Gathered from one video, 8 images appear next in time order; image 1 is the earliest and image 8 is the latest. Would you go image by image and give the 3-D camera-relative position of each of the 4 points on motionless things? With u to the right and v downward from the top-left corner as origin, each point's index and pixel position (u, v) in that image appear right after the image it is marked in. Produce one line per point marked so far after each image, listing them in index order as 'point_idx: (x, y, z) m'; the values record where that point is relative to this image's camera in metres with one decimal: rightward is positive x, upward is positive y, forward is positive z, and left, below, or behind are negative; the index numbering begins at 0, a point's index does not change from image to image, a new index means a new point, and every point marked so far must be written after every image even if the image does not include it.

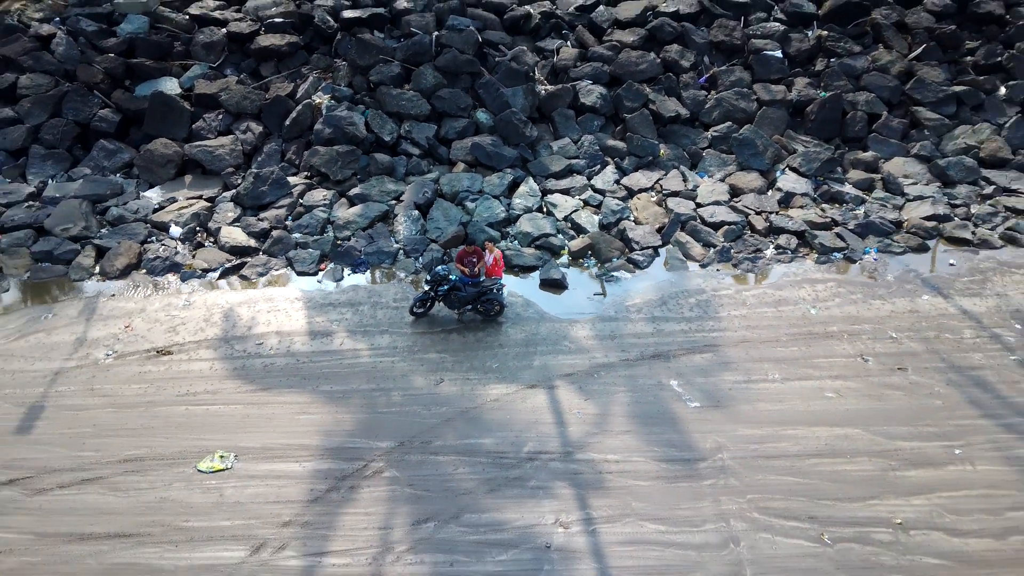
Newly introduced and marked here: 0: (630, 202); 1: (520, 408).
0: (+0.5, +0.3, +5.4) m
1: (0.0, -0.3, +3.9) m
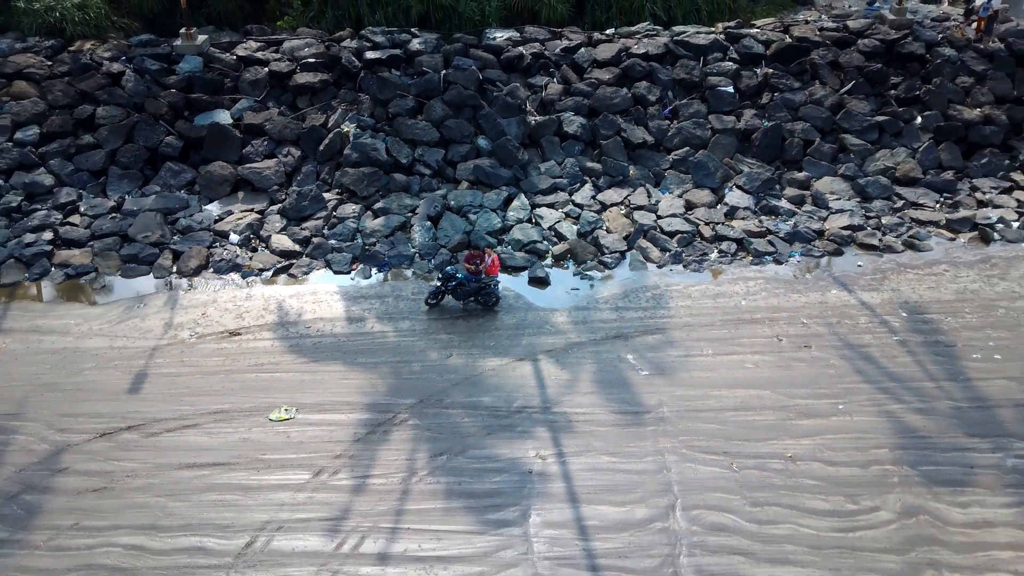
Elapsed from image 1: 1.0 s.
0: (+0.4, +0.4, +6.6) m
1: (0.0, -0.3, +5.1) m
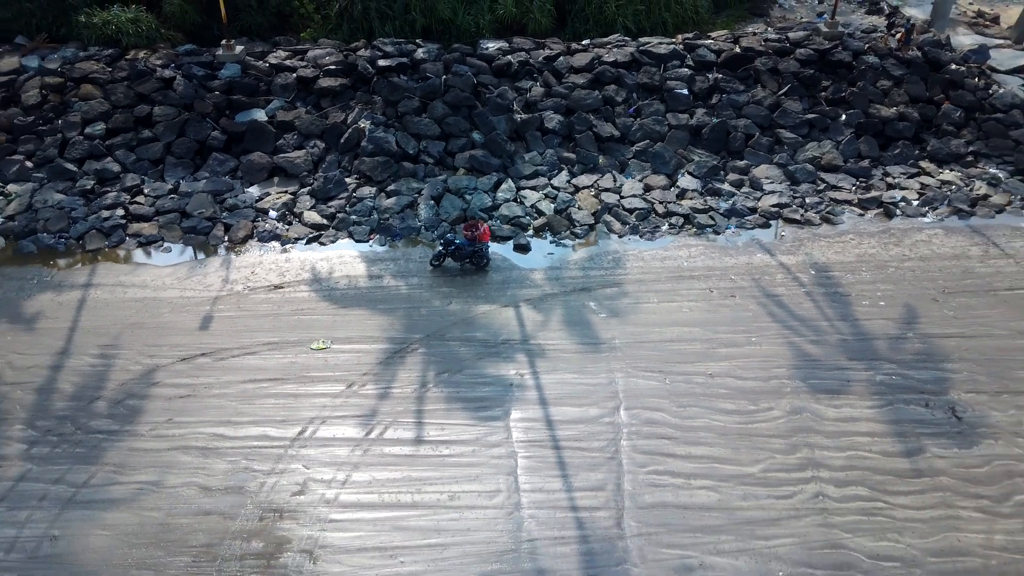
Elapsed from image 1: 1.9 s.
0: (+0.4, +0.6, +8.0) m
1: (-0.1, -0.1, +6.5) m
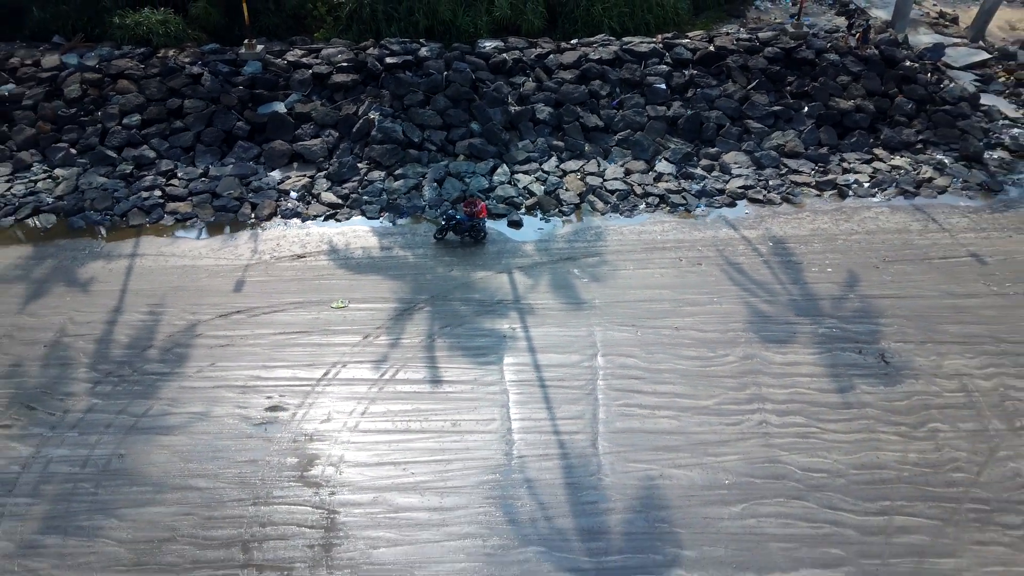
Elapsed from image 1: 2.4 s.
0: (+0.3, +0.7, +8.9) m
1: (-0.1, 0.0, +7.5) m
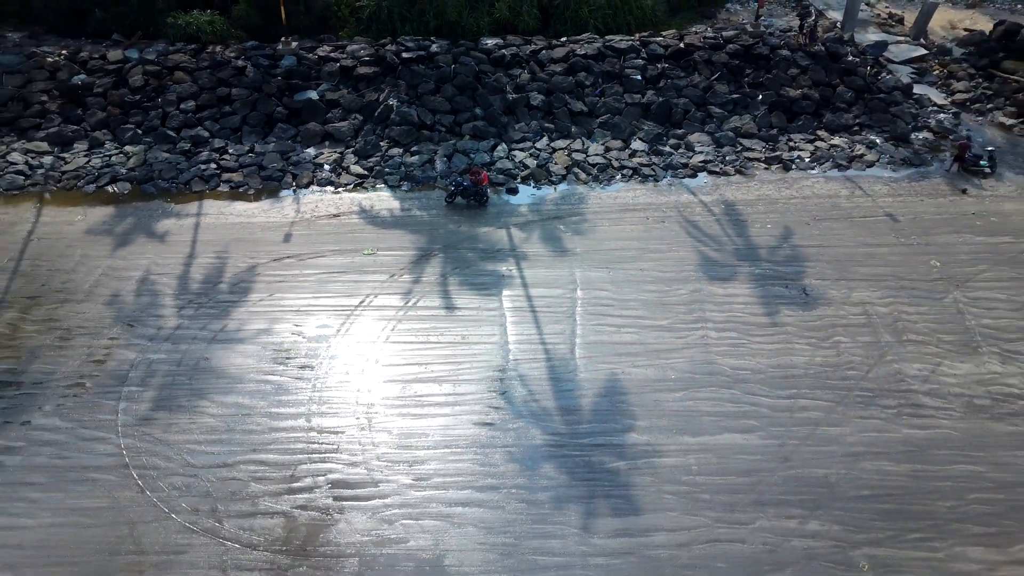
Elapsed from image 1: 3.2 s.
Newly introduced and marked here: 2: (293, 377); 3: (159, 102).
0: (+0.3, +1.1, +10.6) m
1: (-0.1, +0.4, +9.2) m
2: (-1.2, -0.5, +7.3) m
3: (-2.9, +1.5, +11.2) m
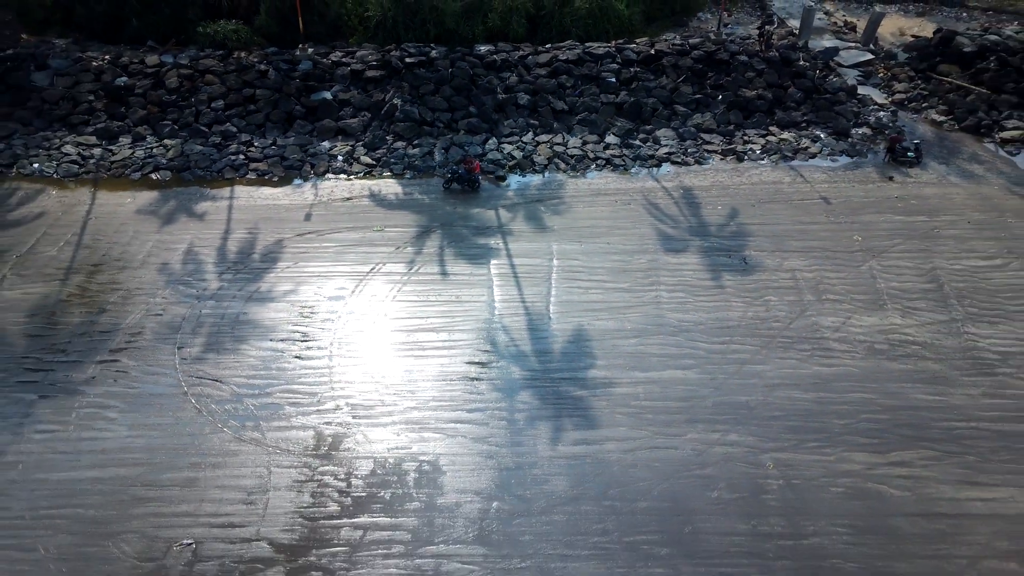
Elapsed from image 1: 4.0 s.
0: (+0.2, +1.3, +12.2) m
1: (-0.2, +0.6, +10.7) m
2: (-1.3, -0.3, +8.9) m
3: (-3.0, +1.7, +12.7) m
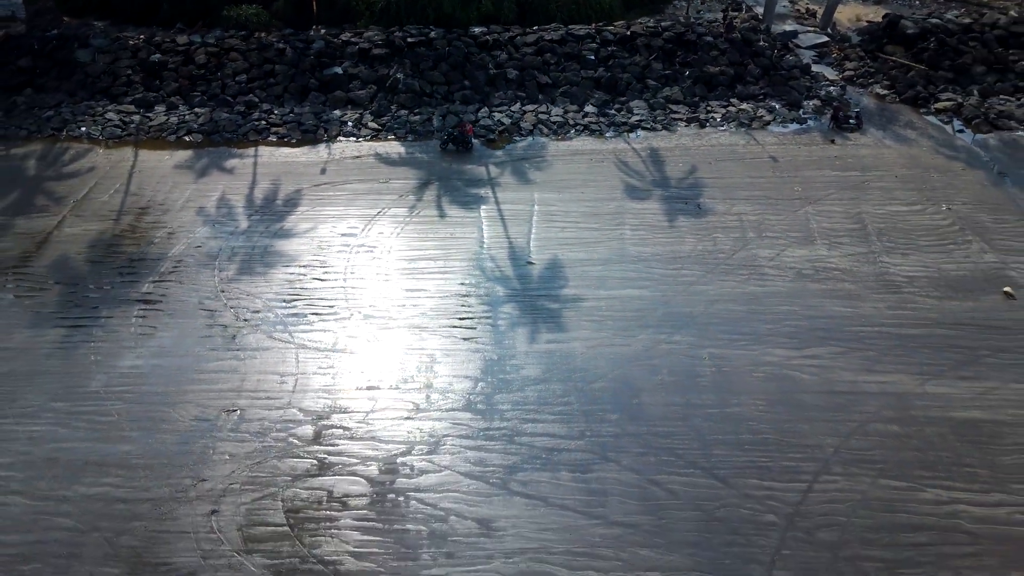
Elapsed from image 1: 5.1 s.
0: (+0.1, +1.8, +13.8) m
1: (-0.3, +1.1, +12.4) m
2: (-1.4, +0.2, +10.5) m
3: (-3.1, +2.2, +14.4) m
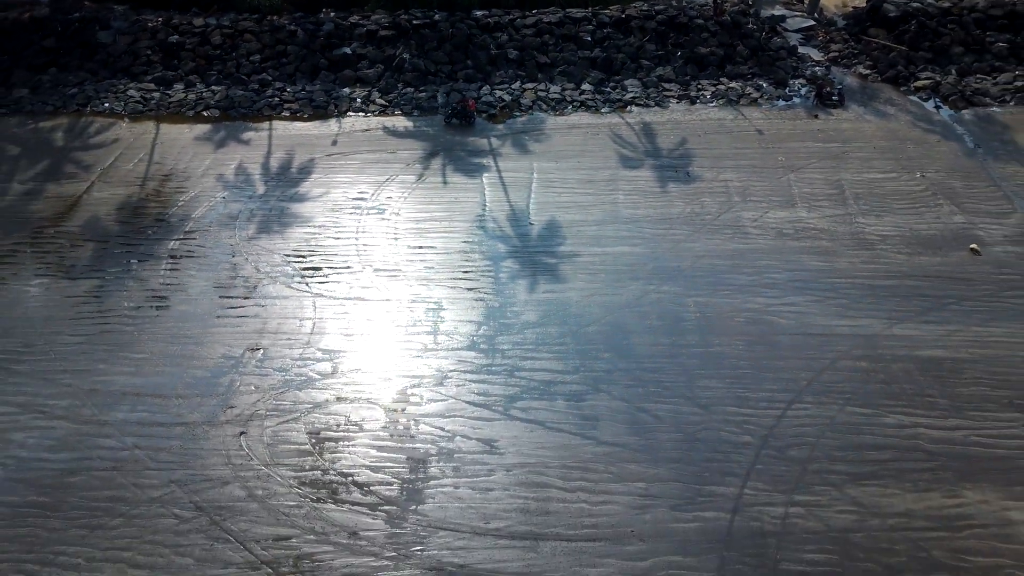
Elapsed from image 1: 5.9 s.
0: (+0.1, +2.1, +14.6) m
1: (-0.3, +1.4, +13.1) m
2: (-1.4, +0.6, +11.2) m
3: (-3.1, +2.6, +15.1) m
